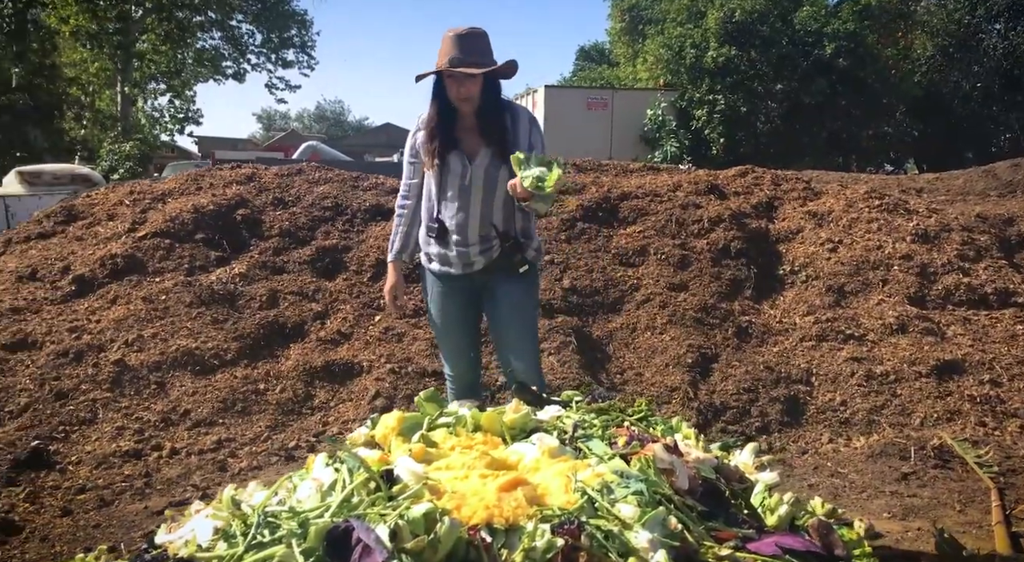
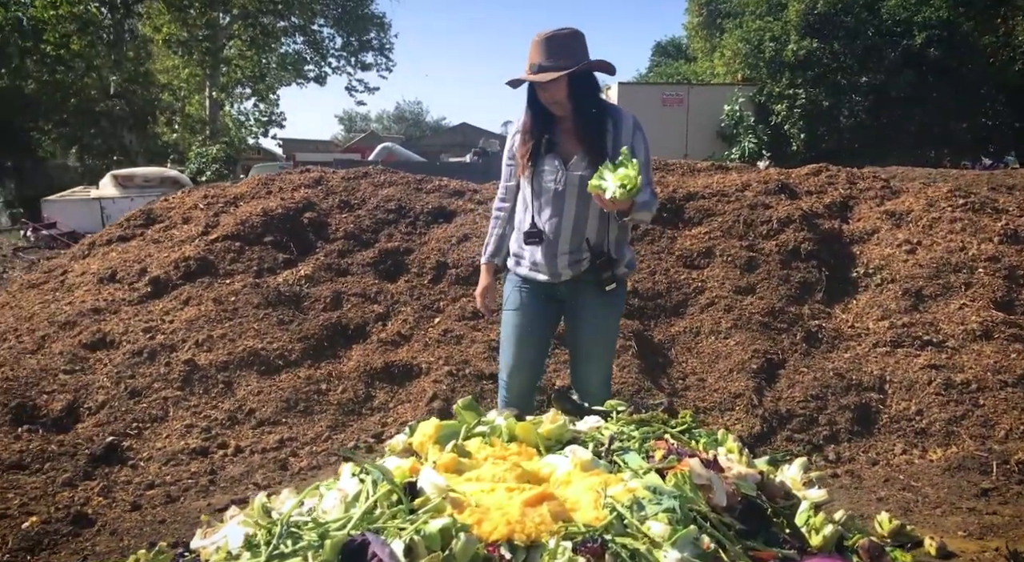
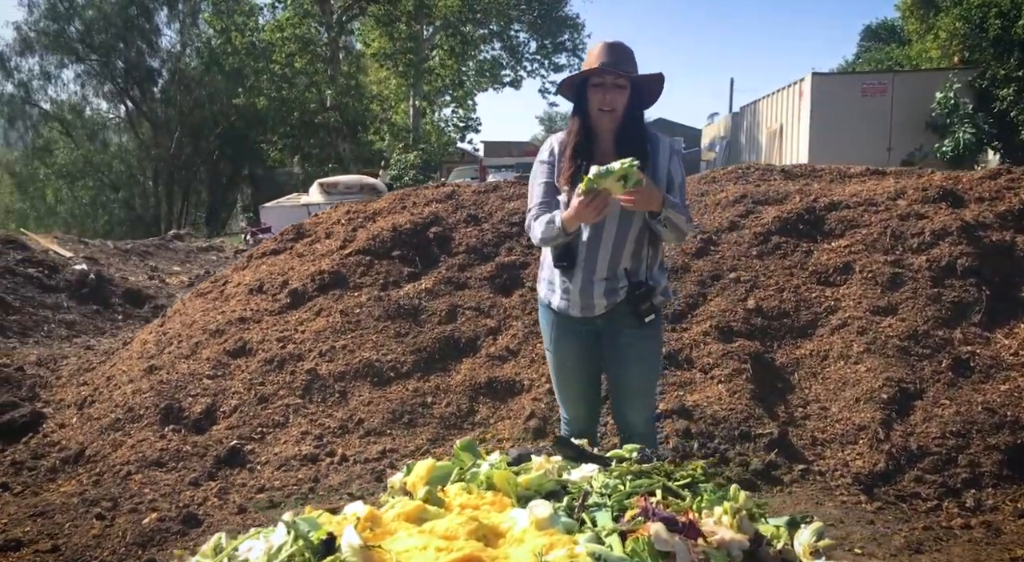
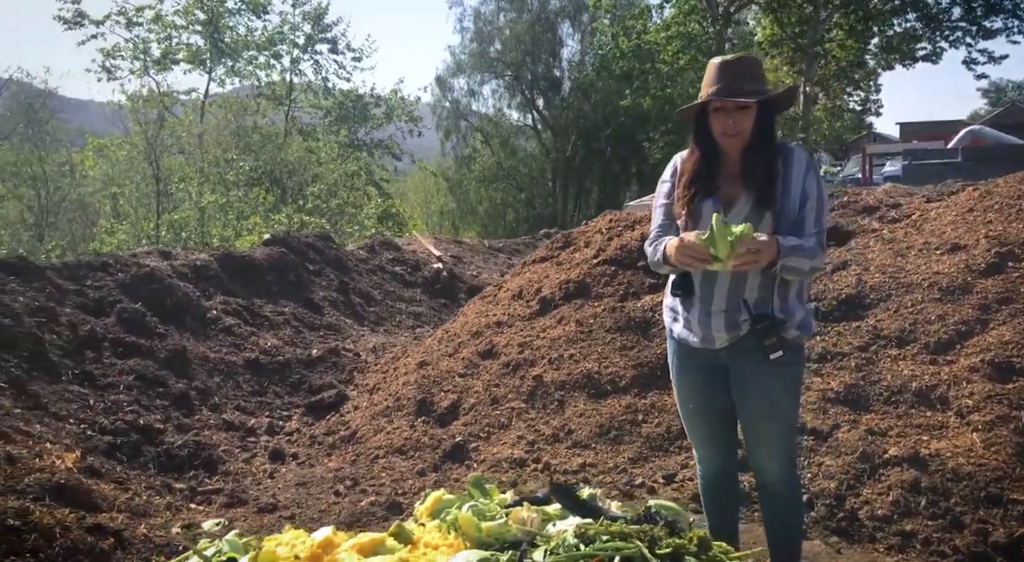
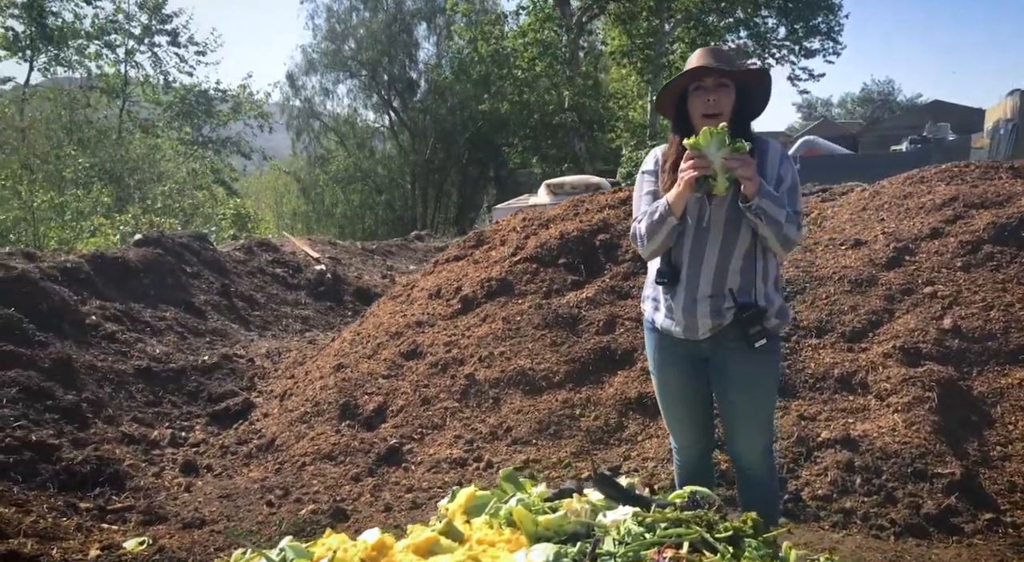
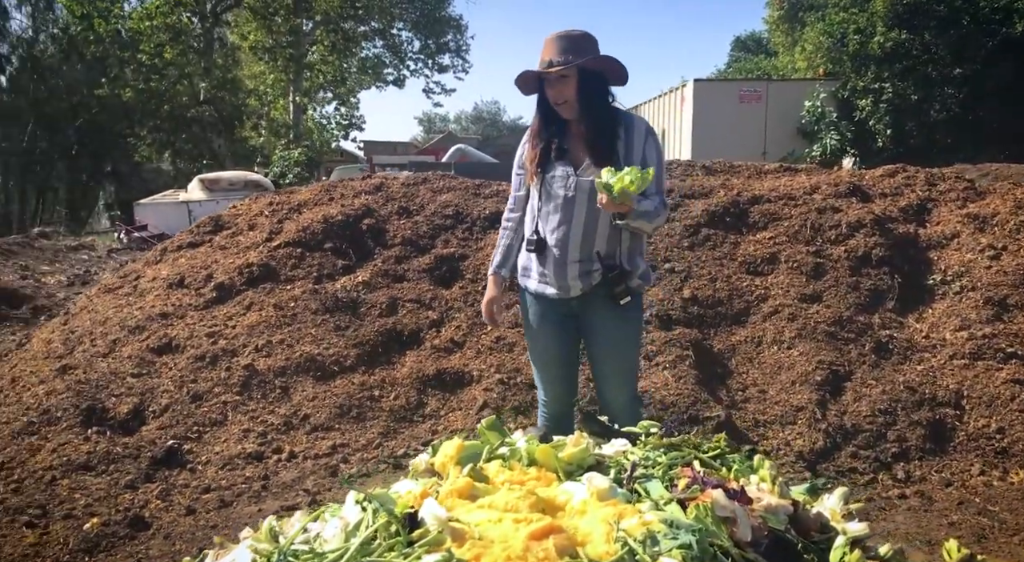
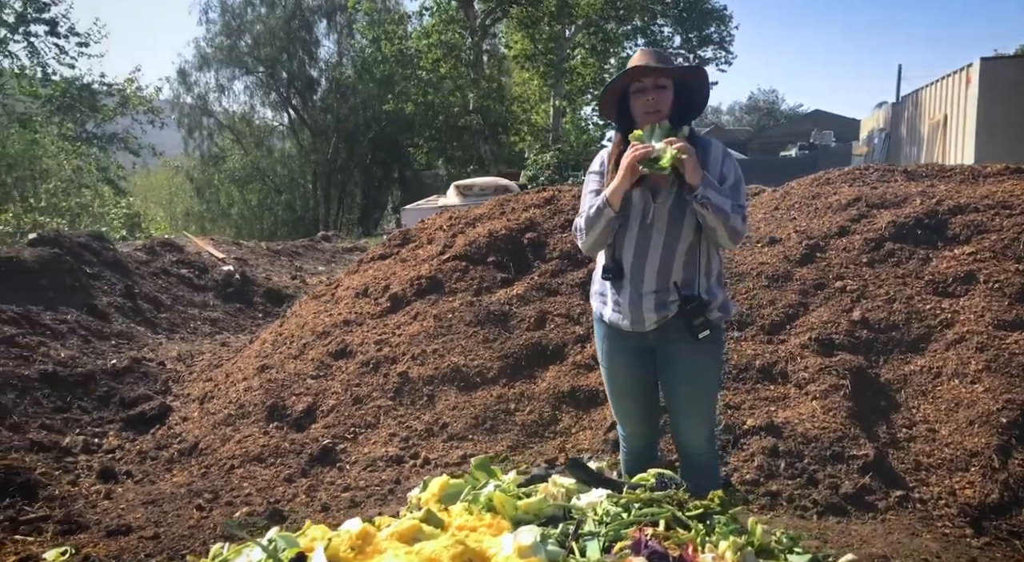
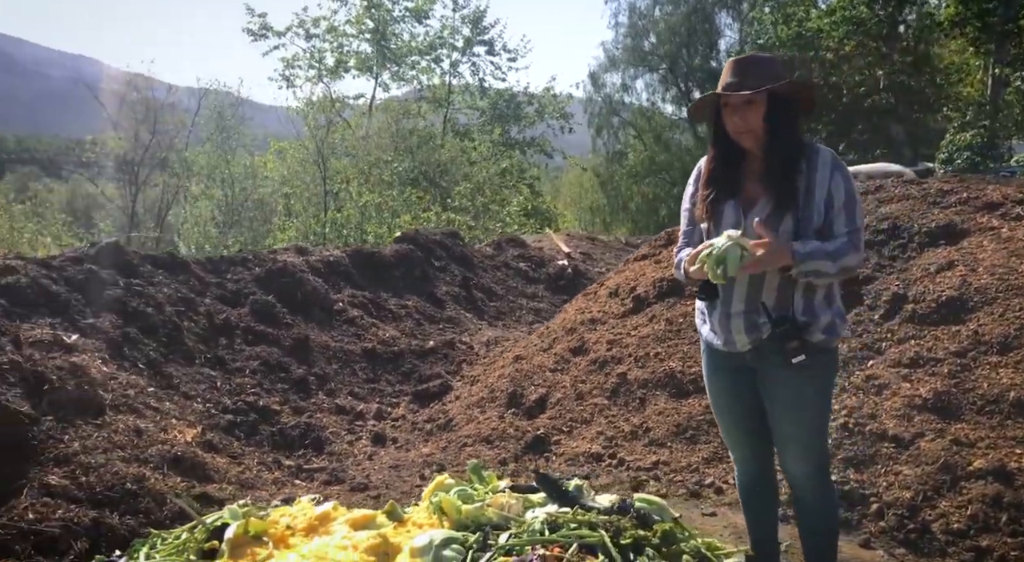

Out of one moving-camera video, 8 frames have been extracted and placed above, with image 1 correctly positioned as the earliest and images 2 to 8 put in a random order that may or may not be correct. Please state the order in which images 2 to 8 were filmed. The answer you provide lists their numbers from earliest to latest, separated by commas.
2, 6, 3, 7, 5, 4, 8
